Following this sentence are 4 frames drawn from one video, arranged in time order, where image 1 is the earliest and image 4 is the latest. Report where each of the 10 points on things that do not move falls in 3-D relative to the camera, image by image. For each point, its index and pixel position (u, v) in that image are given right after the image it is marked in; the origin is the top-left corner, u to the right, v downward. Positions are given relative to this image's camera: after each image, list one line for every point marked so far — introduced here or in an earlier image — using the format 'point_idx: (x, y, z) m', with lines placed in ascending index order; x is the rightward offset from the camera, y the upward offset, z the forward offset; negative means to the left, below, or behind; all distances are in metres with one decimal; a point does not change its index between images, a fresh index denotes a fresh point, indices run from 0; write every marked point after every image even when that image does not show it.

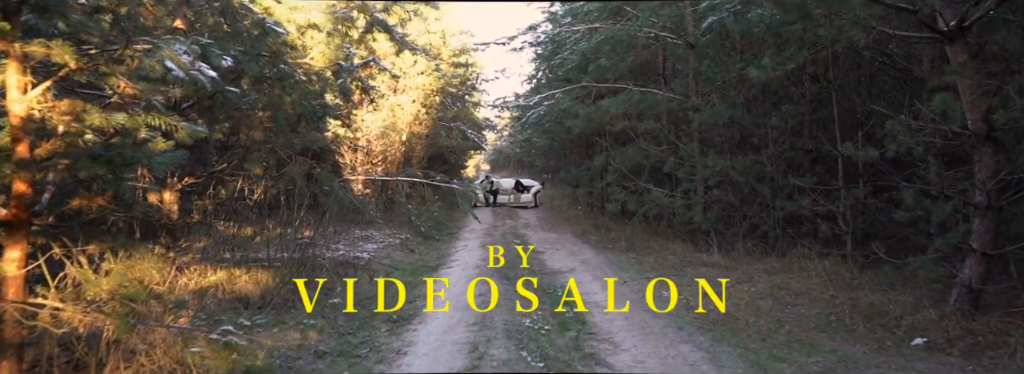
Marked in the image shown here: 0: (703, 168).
0: (+3.8, +0.4, +11.3) m
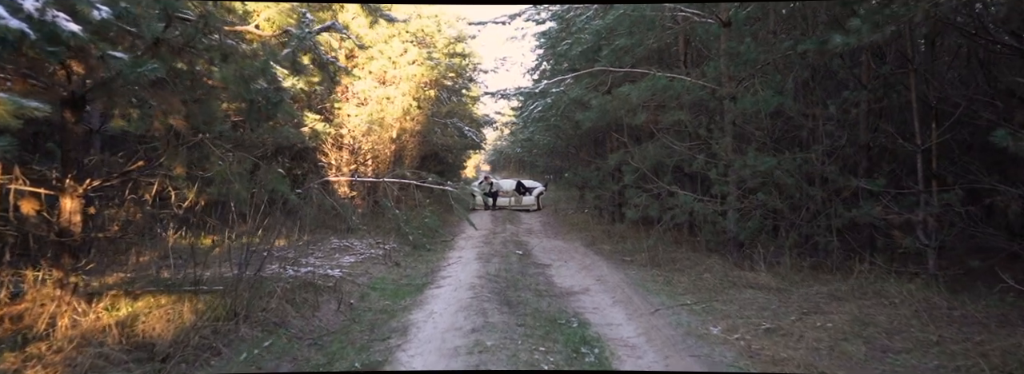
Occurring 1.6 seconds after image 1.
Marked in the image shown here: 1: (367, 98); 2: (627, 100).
0: (+3.8, +0.3, +9.4) m
1: (-4.2, +2.6, +16.3) m
2: (+2.2, +1.7, +11.0) m
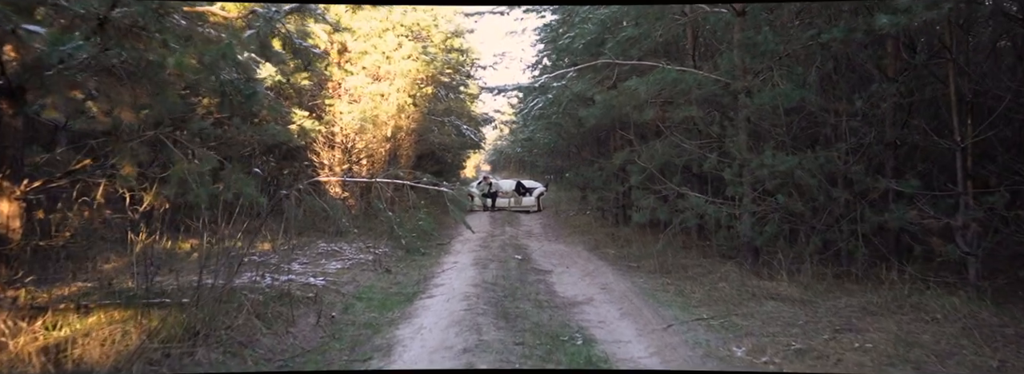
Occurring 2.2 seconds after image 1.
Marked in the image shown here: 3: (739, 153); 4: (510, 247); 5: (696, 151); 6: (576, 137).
0: (+3.8, +0.3, +8.7) m
1: (-4.2, +2.6, +15.6) m
2: (+2.2, +1.7, +10.3) m
3: (+3.7, +0.6, +9.3) m
4: (0.0, -1.5, +14.1) m
5: (+3.4, +0.7, +10.4) m
6: (+1.8, +1.4, +16.0) m
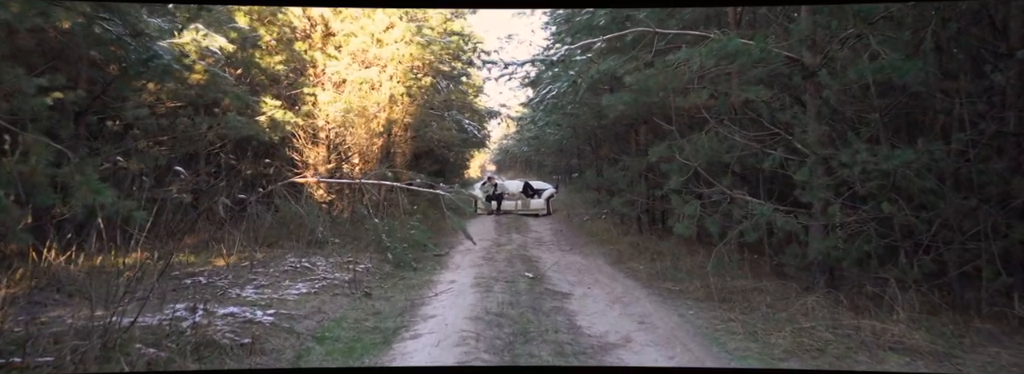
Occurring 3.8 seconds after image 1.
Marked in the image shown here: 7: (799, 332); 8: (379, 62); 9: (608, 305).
0: (+3.9, +0.3, +6.6) m
1: (-4.0, +2.6, +13.6) m
2: (+2.4, +1.6, +8.2) m
3: (+3.9, +0.5, +7.2) m
4: (+0.1, -1.6, +12.0) m
5: (+3.5, +0.6, +8.3) m
6: (+2.0, +1.4, +13.9) m
7: (+2.9, -1.5, +5.8) m
8: (-3.3, +3.1, +14.0) m
9: (+1.3, -1.6, +7.9) m
